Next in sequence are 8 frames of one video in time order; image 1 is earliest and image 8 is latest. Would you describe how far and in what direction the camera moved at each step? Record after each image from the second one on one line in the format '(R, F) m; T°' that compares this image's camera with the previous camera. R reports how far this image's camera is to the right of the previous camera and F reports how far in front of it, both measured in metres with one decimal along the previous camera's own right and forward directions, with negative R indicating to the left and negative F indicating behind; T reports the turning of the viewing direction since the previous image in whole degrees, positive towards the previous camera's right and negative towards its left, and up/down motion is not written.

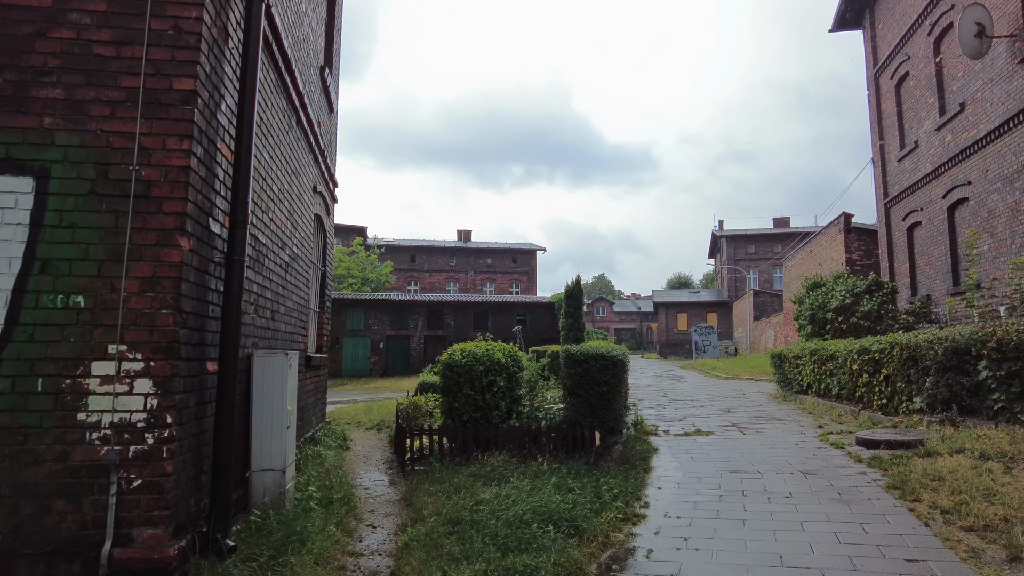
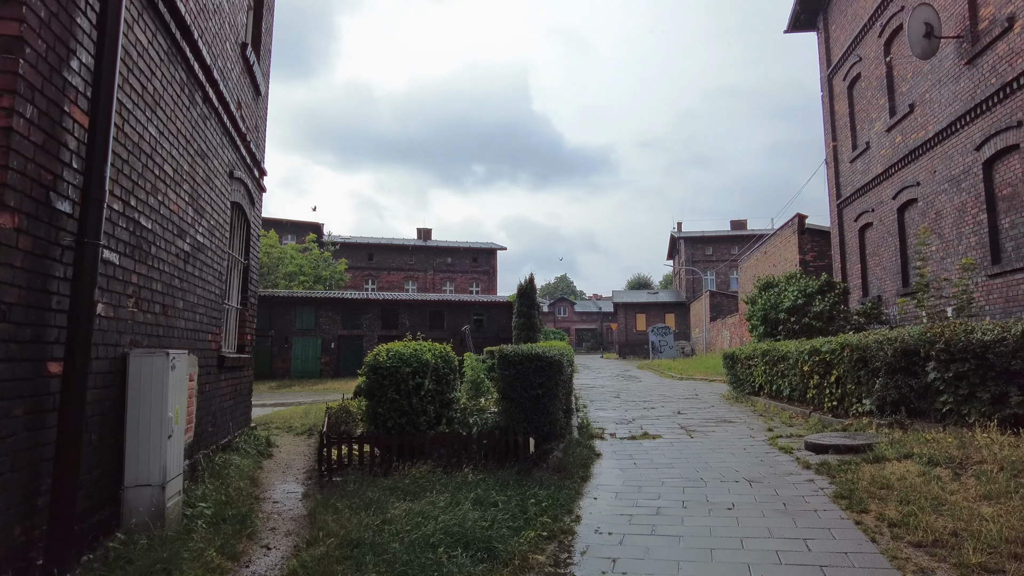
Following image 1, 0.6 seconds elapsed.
(+0.3, +0.4) m; +3°
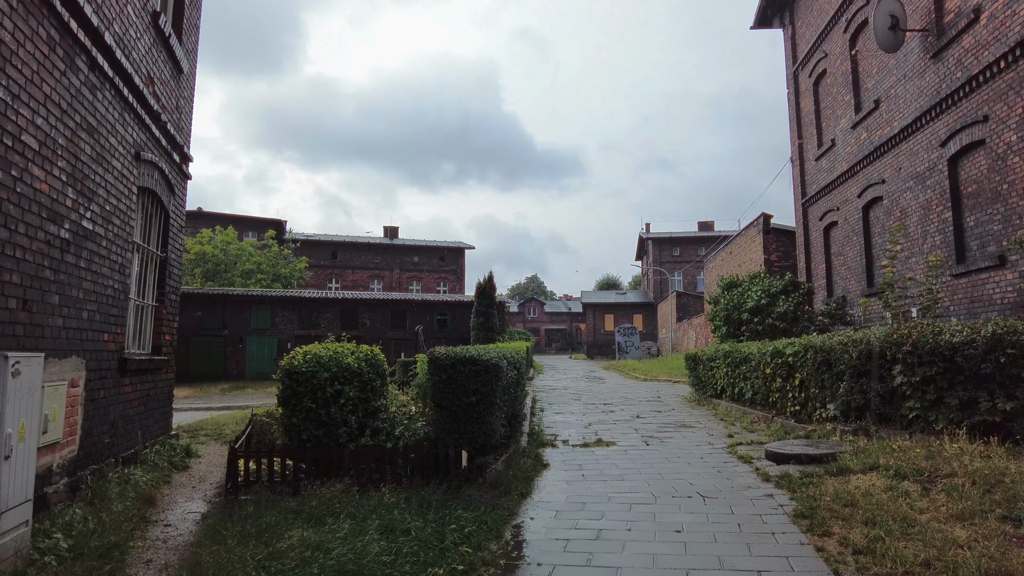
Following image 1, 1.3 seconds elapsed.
(+0.3, +0.6) m; +2°
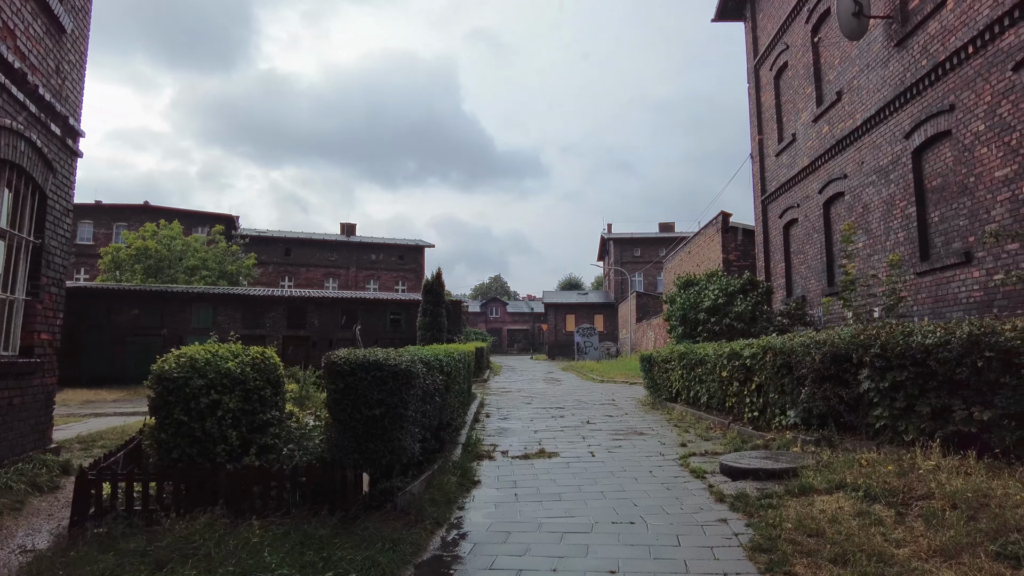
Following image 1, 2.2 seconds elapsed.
(+0.3, +0.8) m; +3°
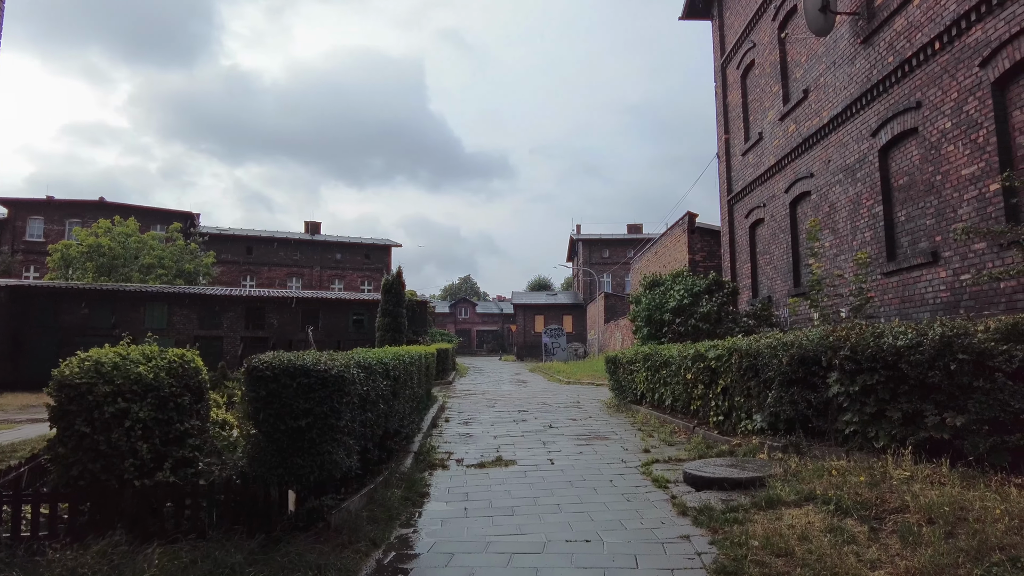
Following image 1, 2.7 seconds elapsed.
(+0.2, +0.4) m; +3°
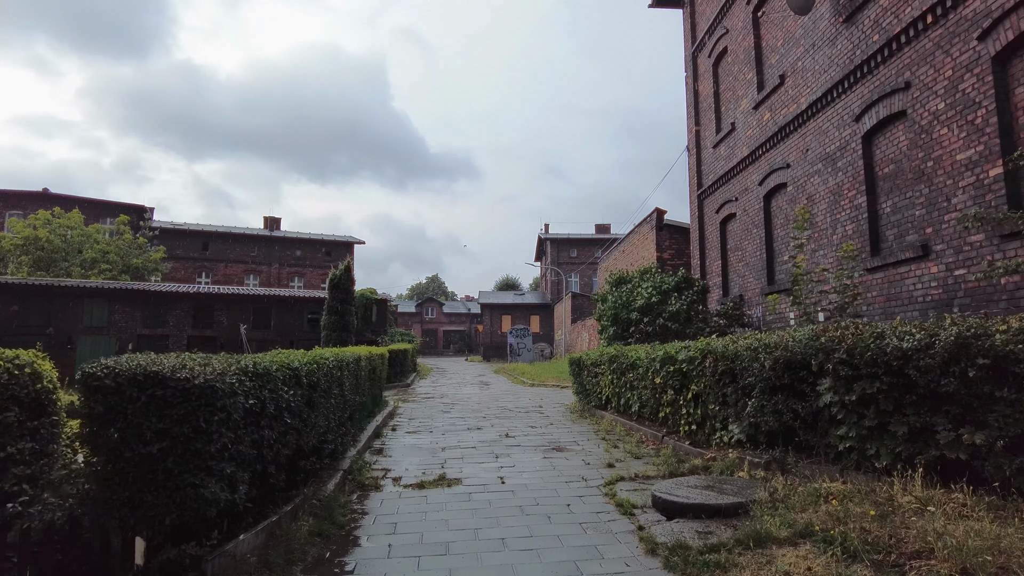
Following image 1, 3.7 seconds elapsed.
(+0.2, +0.9) m; +3°
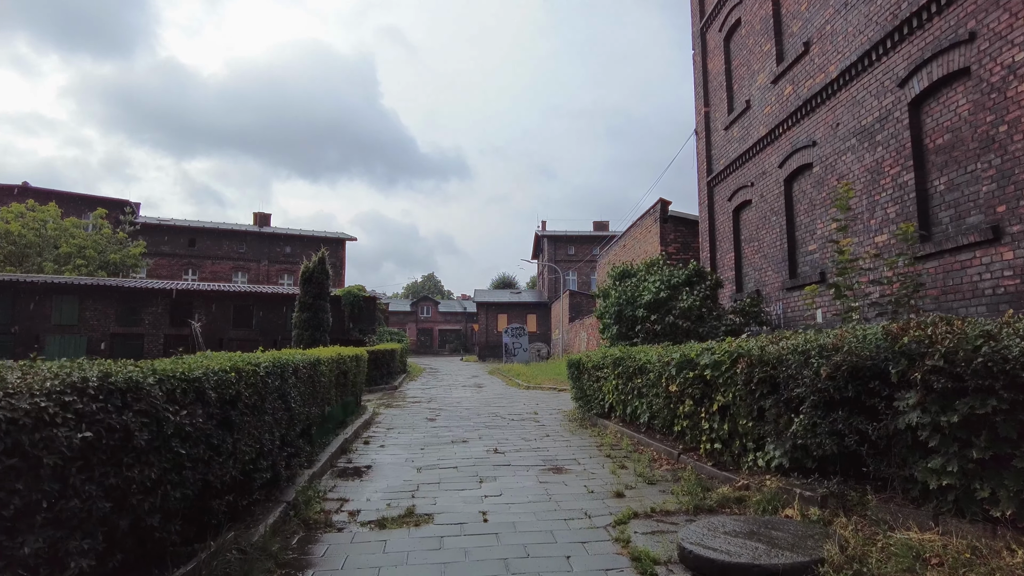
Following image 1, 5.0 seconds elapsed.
(+0.1, +1.2) m; 0°
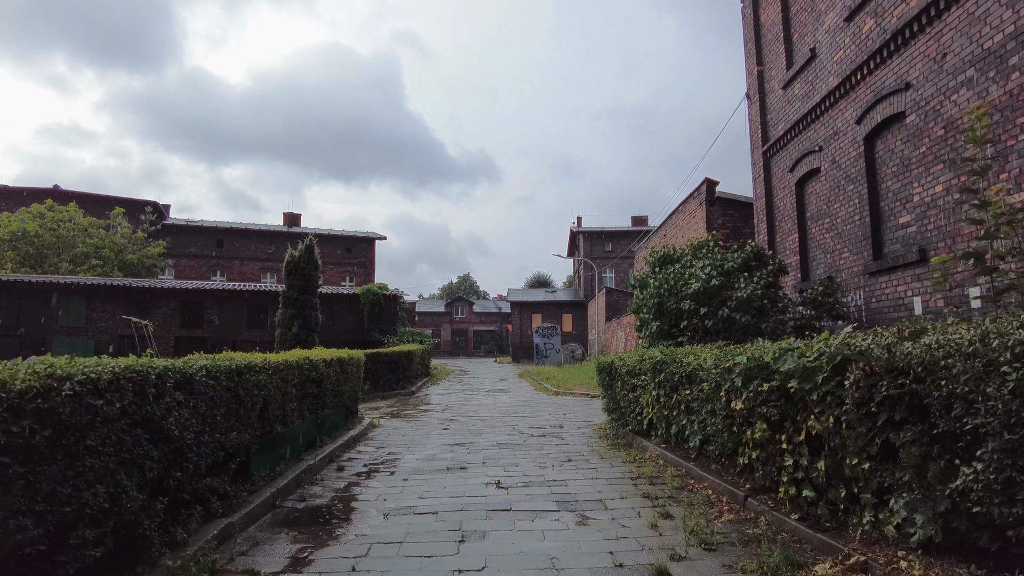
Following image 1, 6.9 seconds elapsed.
(+0.3, +1.8) m; -3°
